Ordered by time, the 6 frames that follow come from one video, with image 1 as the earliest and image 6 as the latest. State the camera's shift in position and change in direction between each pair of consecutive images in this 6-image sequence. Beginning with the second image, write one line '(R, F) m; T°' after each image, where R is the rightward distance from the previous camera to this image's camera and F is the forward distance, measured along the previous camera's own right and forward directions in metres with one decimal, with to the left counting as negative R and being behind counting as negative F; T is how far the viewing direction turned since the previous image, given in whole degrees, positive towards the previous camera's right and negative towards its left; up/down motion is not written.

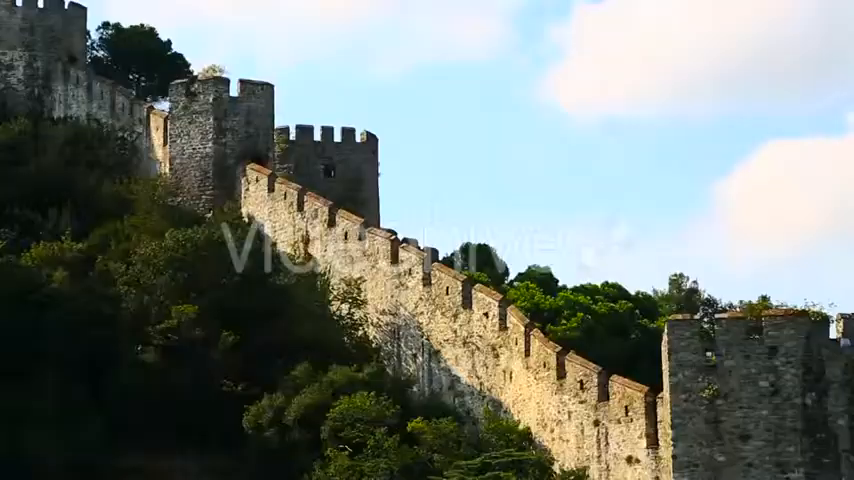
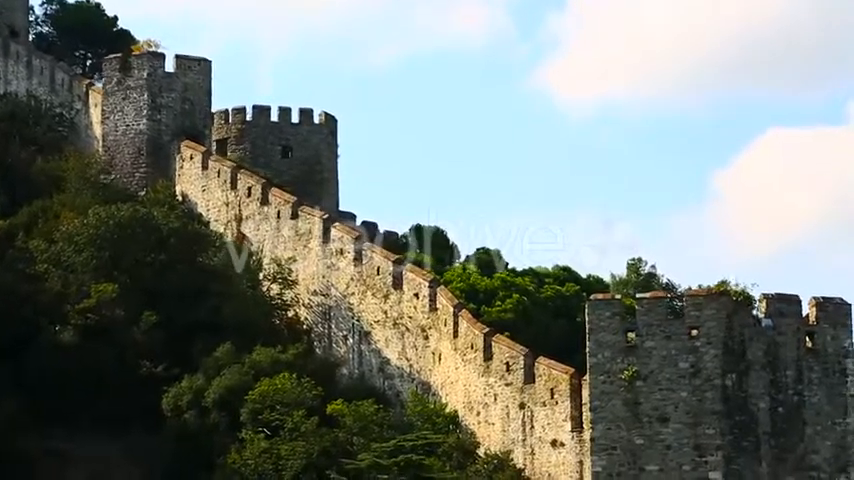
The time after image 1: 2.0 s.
(+1.2, +0.8) m; 0°
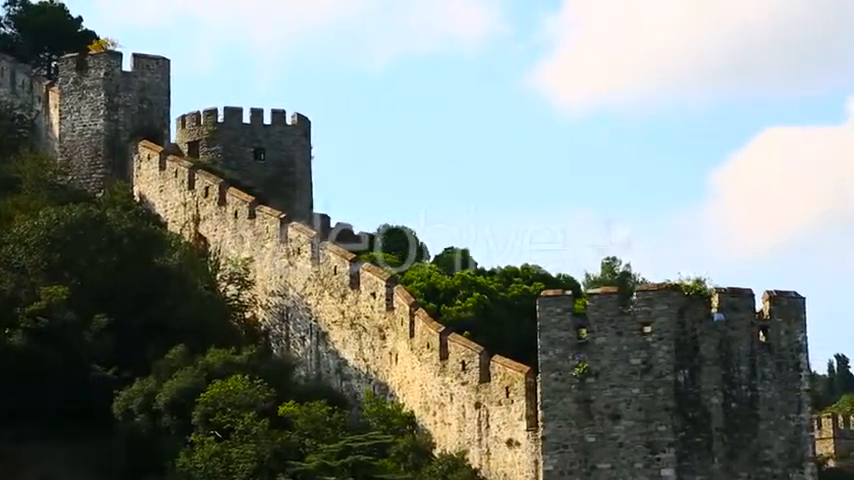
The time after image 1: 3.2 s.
(+0.7, +0.5) m; 0°
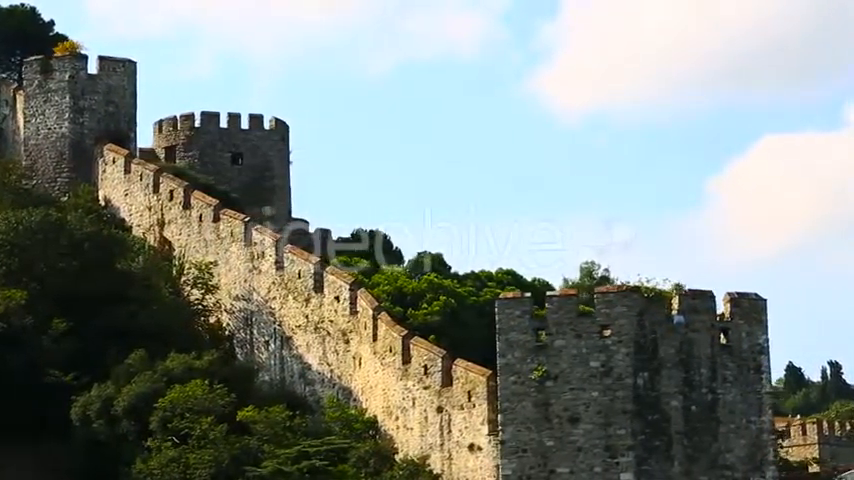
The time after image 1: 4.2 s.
(+0.6, +0.4) m; 0°
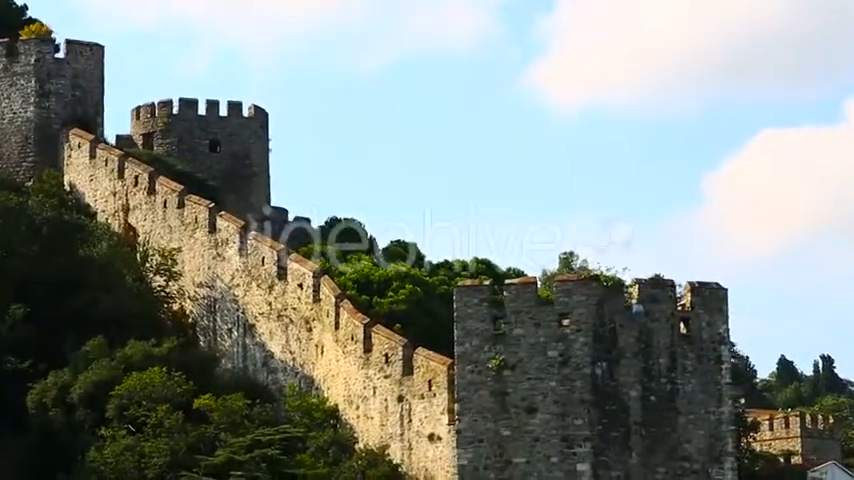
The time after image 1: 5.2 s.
(+0.6, +0.5) m; 0°
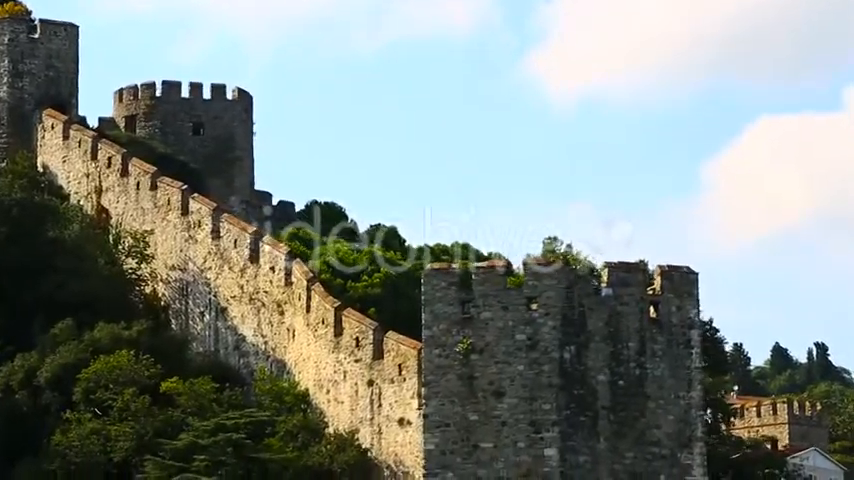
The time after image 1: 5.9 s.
(+0.4, +0.4) m; 0°
